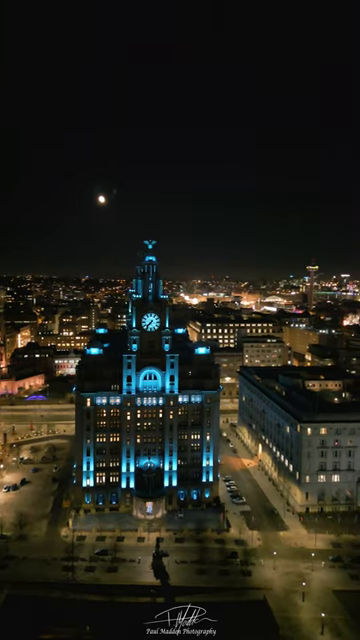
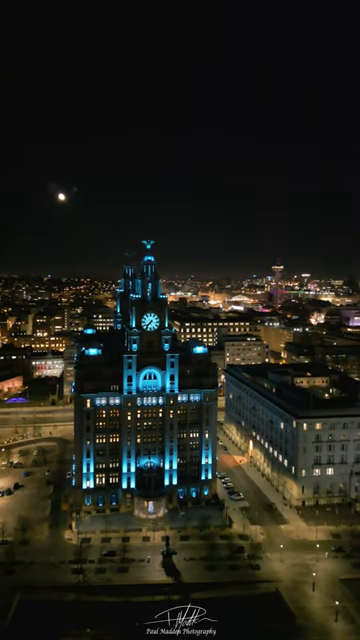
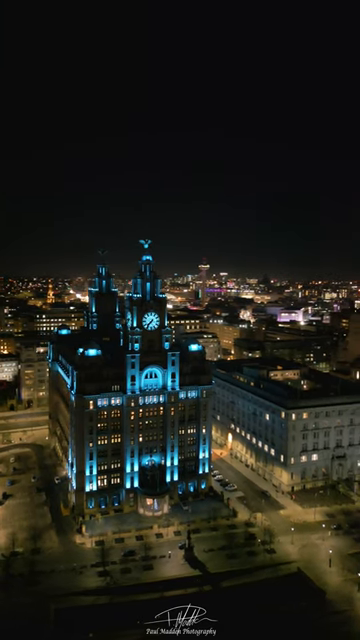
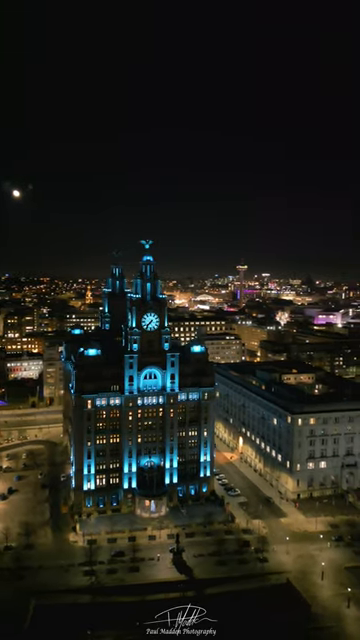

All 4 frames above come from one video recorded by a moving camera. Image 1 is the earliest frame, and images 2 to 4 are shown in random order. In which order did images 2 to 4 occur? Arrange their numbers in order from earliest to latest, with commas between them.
2, 4, 3
